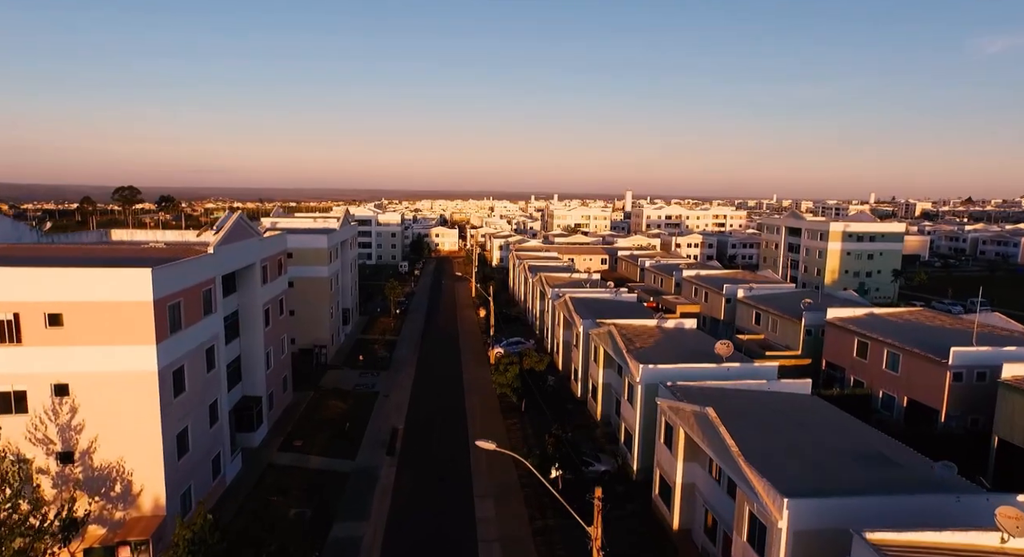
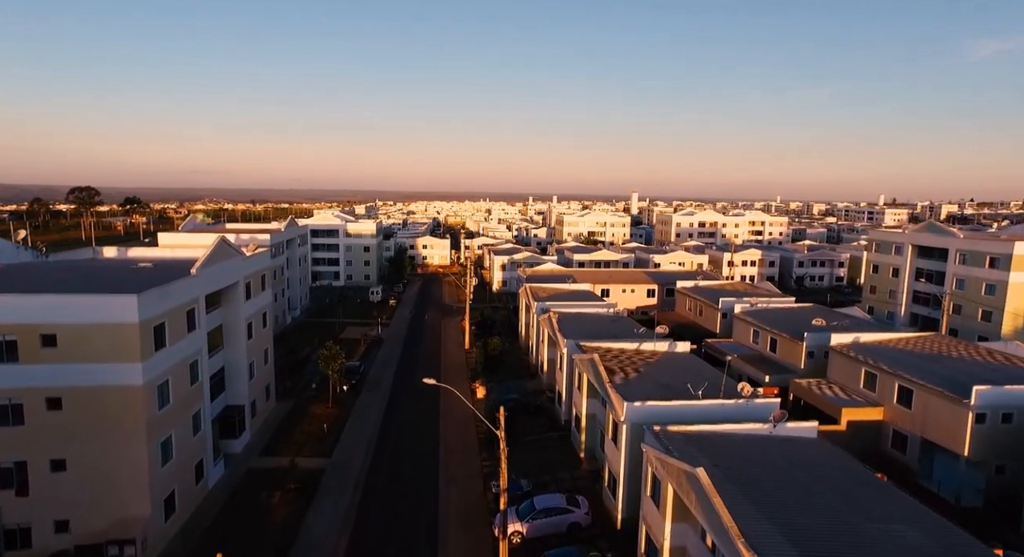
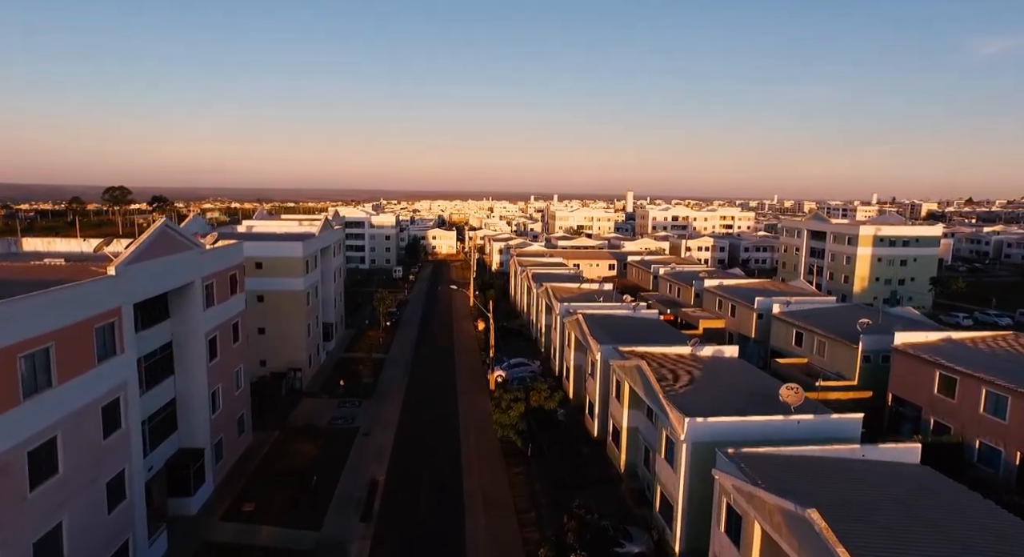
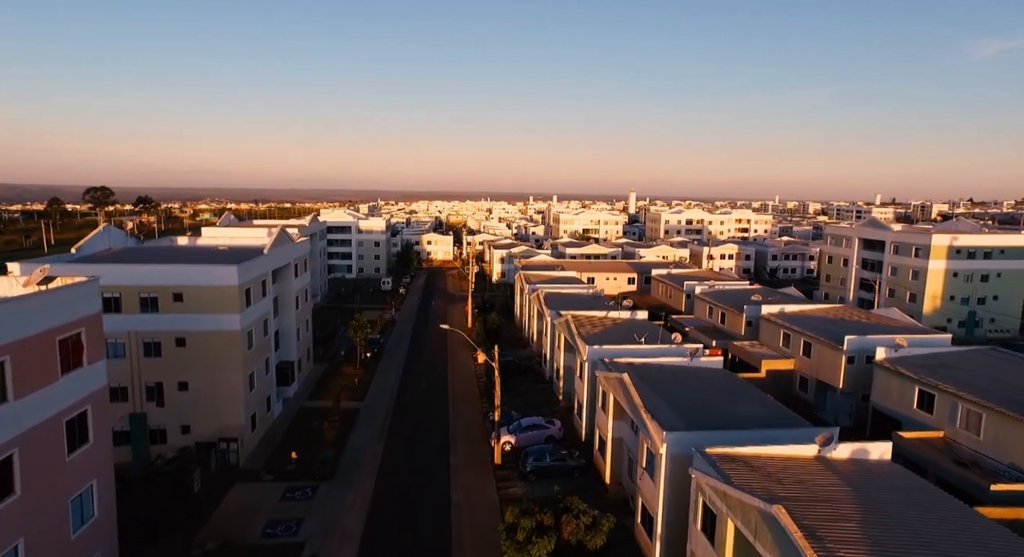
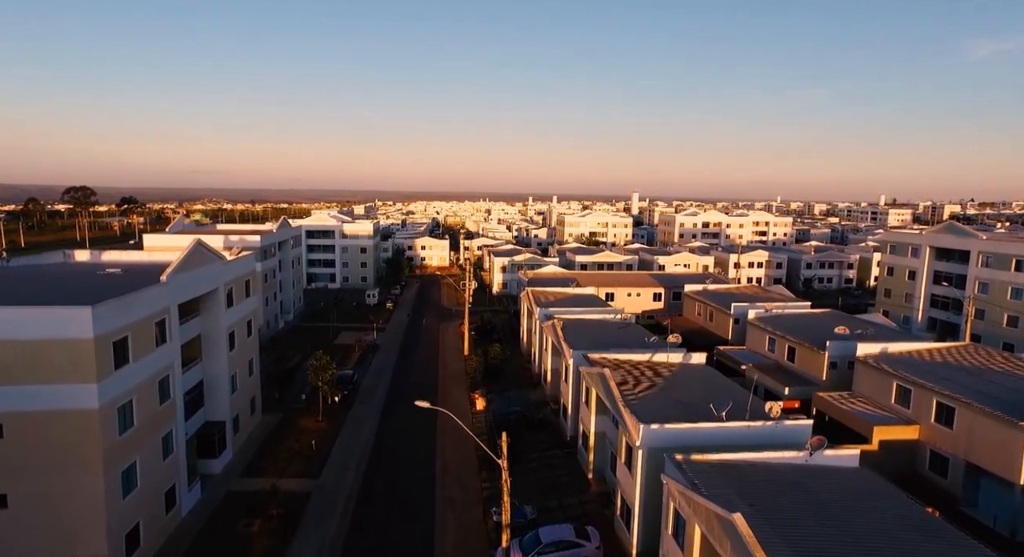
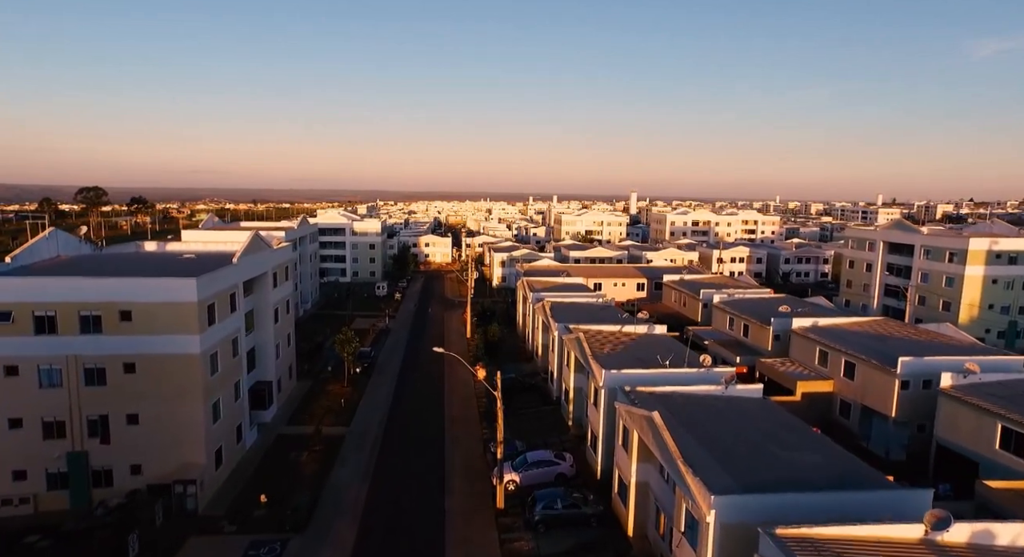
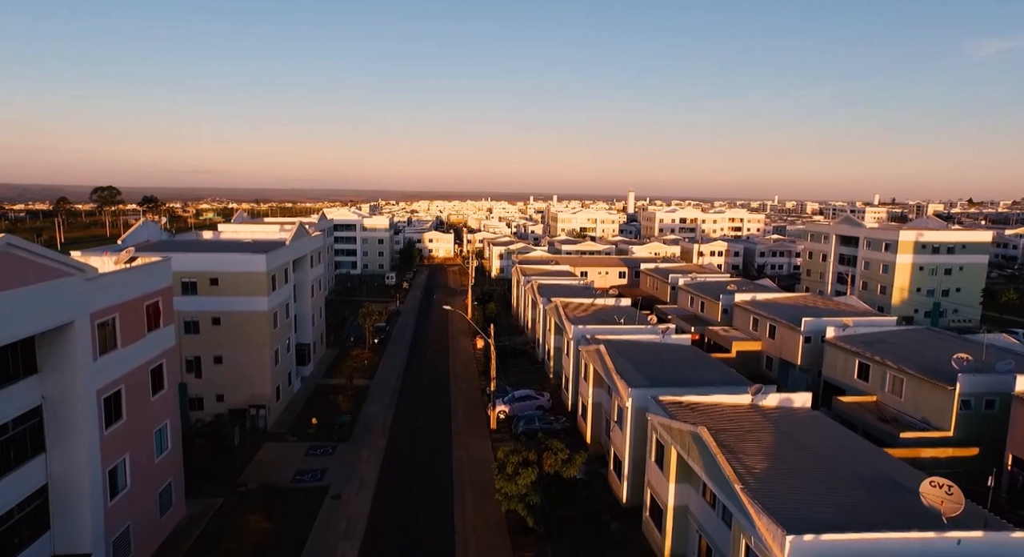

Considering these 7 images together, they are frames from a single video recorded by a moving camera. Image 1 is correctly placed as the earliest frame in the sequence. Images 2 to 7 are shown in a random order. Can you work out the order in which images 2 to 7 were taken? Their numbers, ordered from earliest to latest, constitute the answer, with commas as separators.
3, 7, 4, 6, 2, 5
